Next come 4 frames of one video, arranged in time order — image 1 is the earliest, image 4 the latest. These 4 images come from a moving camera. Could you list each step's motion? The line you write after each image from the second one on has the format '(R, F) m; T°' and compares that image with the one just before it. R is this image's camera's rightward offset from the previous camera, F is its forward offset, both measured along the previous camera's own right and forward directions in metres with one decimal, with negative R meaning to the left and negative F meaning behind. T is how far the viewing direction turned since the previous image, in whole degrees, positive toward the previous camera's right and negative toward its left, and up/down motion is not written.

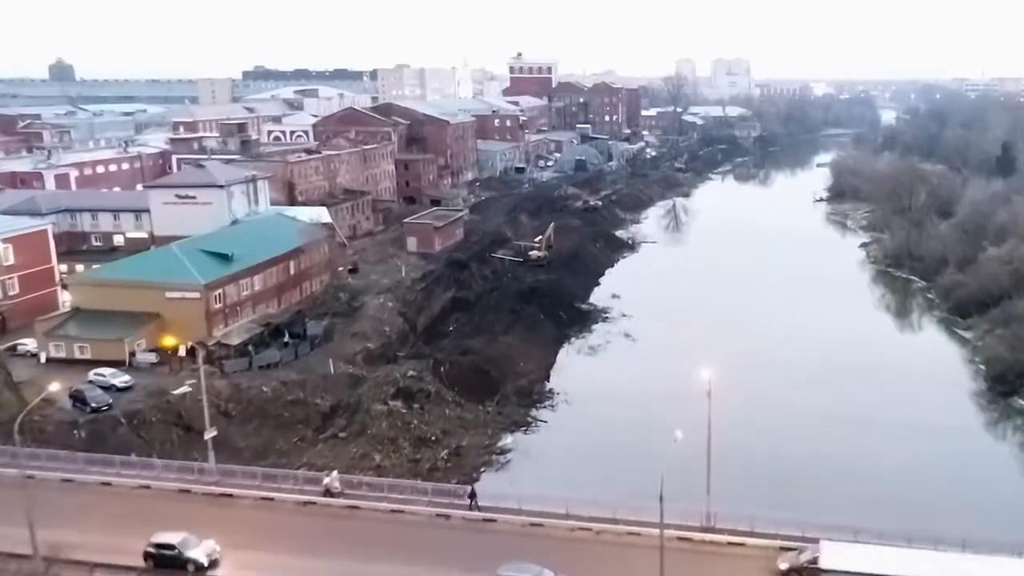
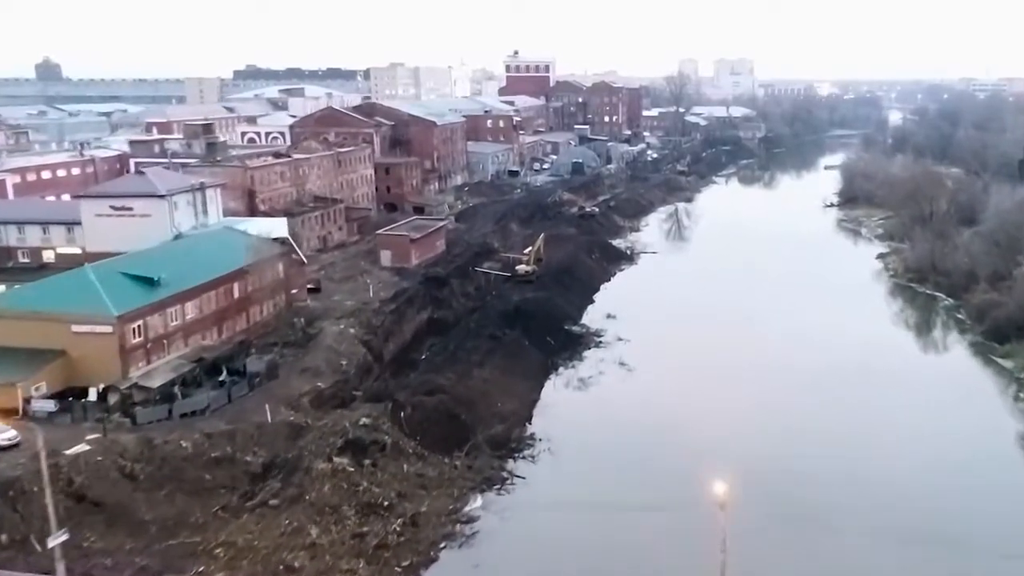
(+0.5, +2.8) m; 0°
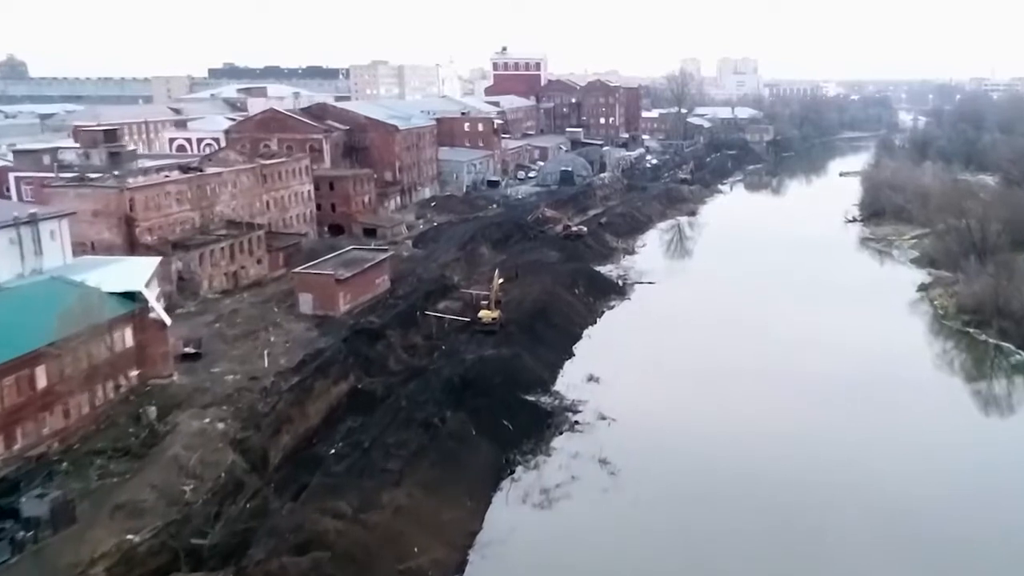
(+1.0, +5.7) m; 0°
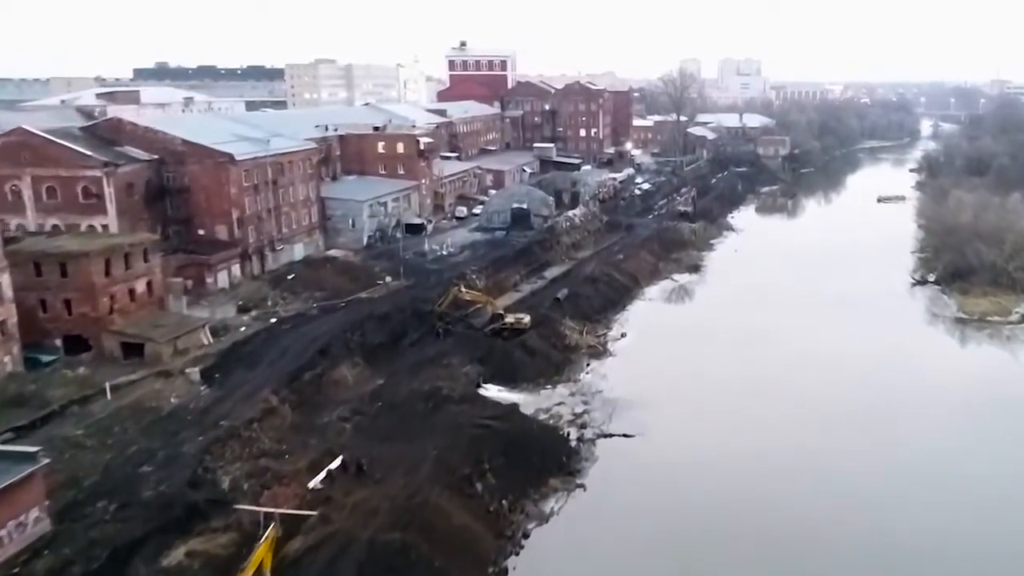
(+2.3, +12.5) m; 0°
